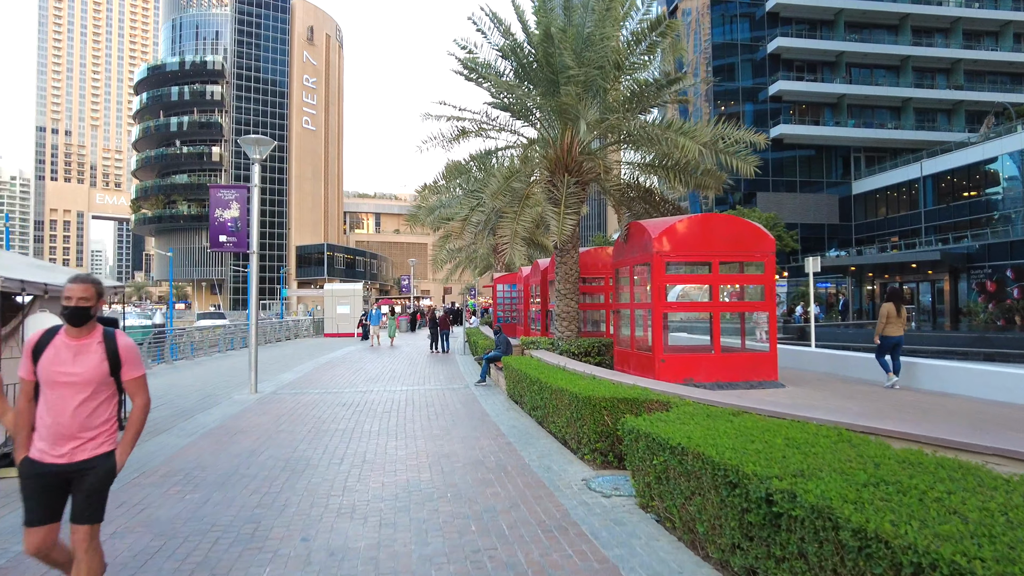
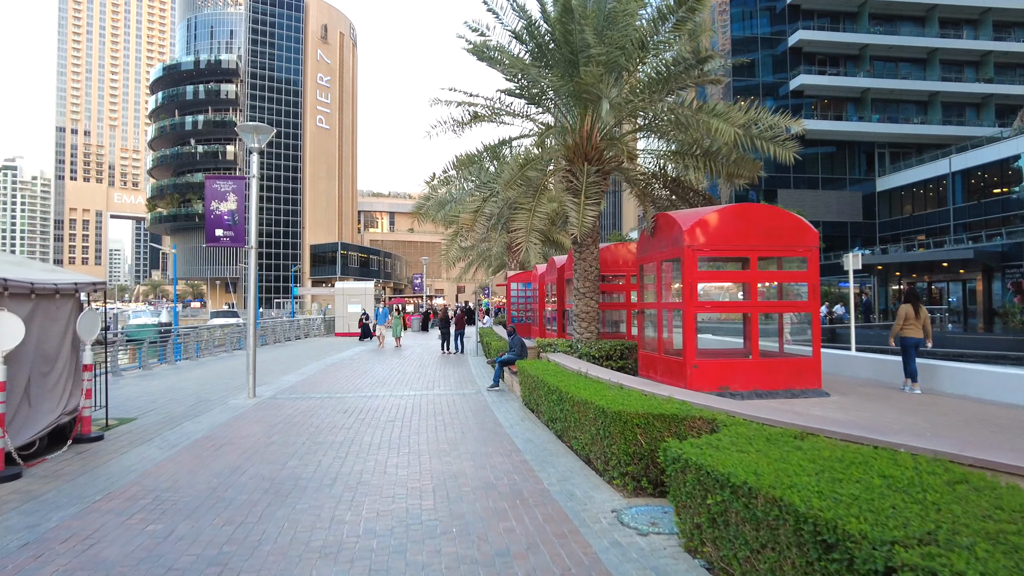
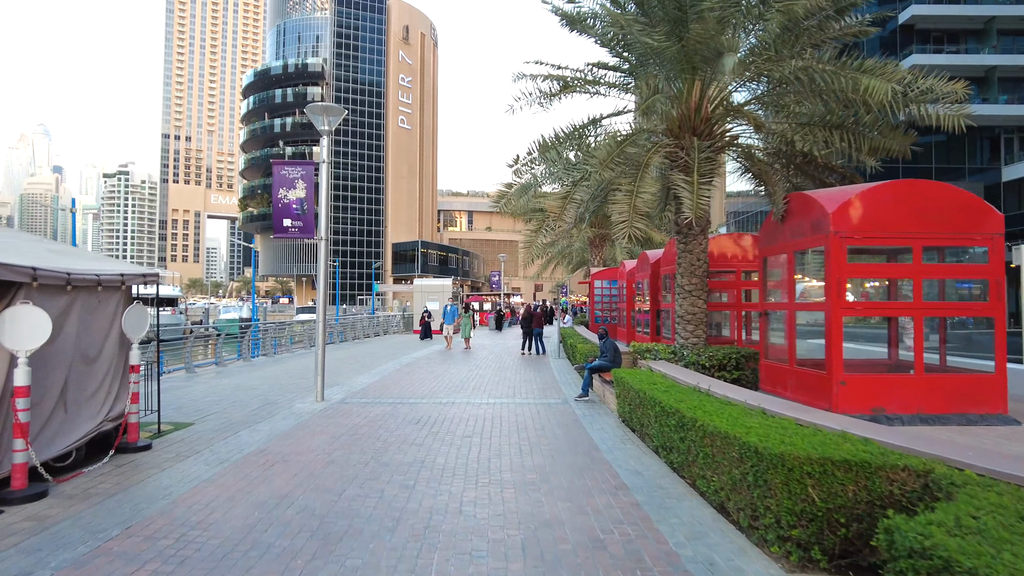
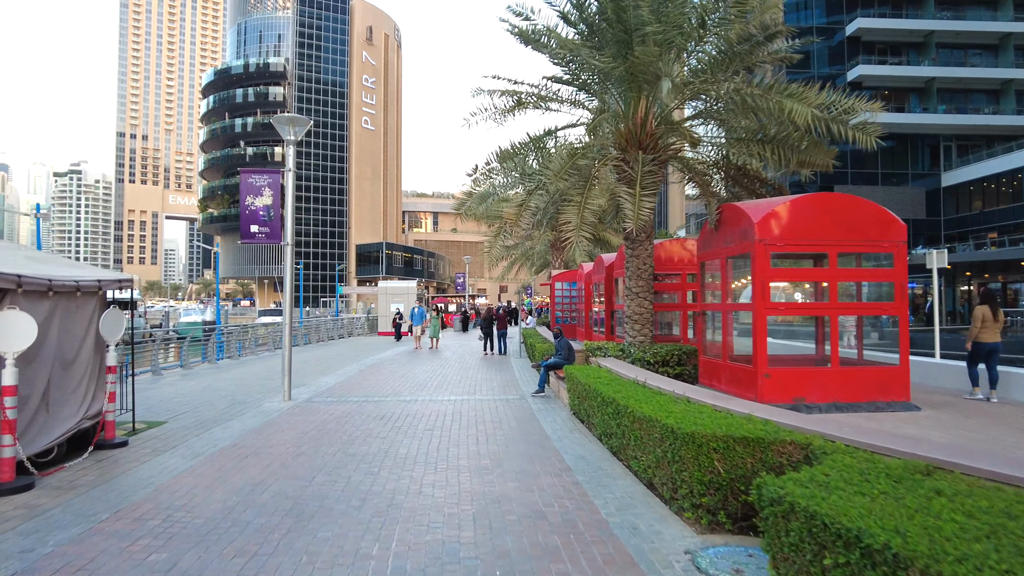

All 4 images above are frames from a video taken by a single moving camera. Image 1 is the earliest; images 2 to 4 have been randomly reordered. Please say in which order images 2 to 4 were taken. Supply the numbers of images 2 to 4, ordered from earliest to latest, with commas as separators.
2, 4, 3
